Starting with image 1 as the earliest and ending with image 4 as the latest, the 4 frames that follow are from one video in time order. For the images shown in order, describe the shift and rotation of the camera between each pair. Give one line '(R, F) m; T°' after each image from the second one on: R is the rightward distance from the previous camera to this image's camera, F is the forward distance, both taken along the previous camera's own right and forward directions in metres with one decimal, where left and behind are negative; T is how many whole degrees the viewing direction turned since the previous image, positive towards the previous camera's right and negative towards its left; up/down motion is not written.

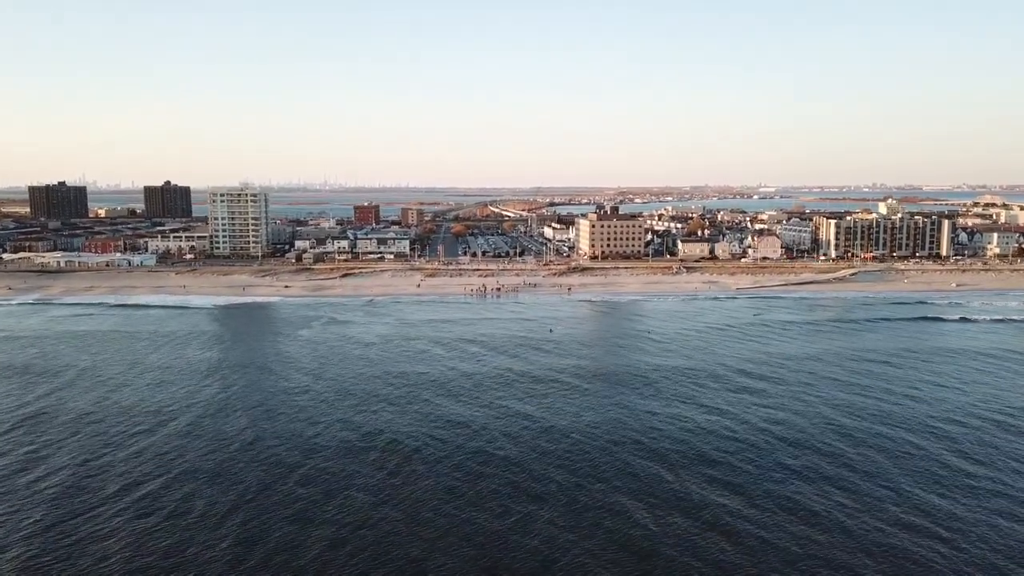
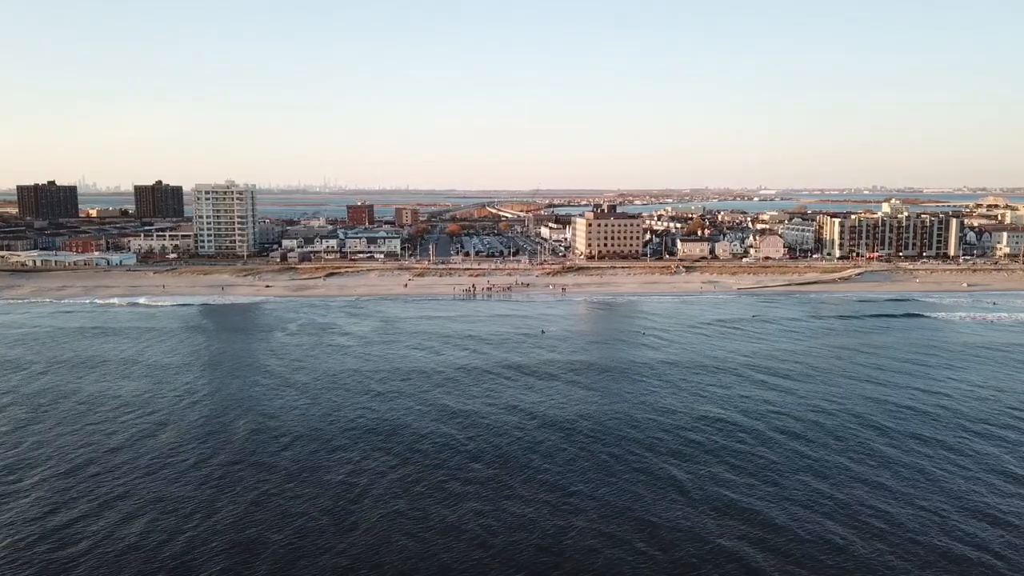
(+0.4, +1.5) m; 0°
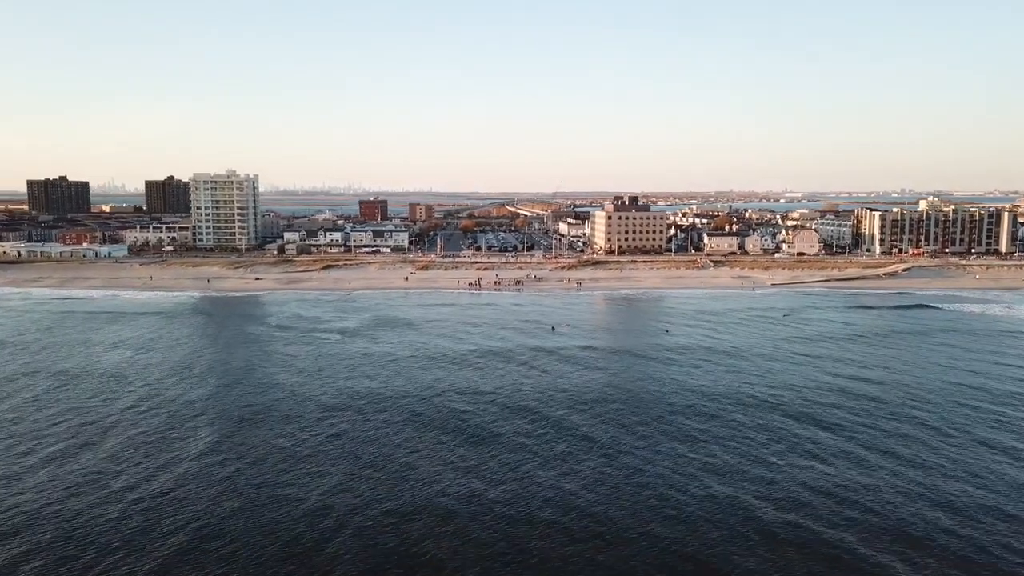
(+0.5, +2.9) m; -2°
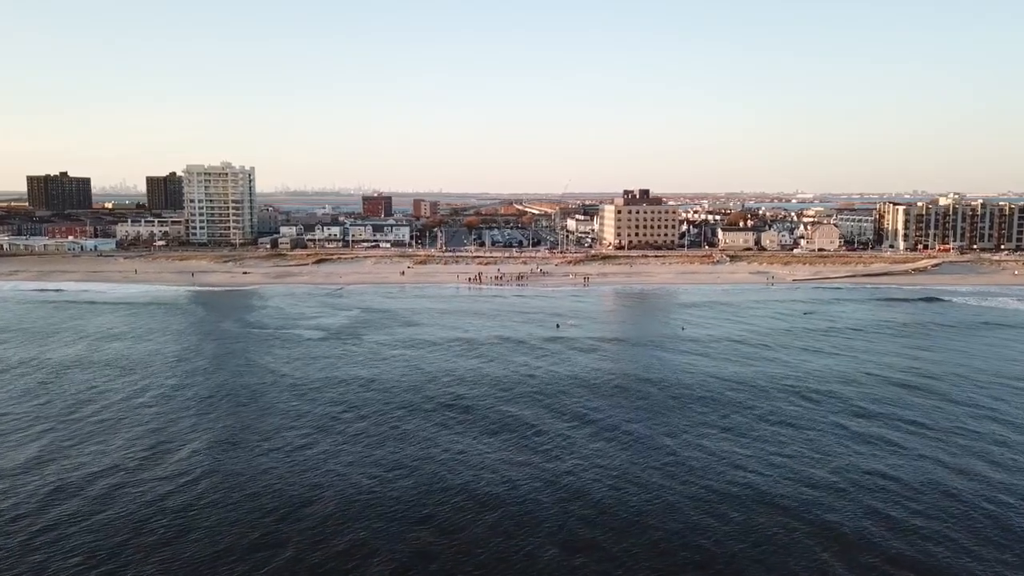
(+0.2, +1.9) m; -1°
